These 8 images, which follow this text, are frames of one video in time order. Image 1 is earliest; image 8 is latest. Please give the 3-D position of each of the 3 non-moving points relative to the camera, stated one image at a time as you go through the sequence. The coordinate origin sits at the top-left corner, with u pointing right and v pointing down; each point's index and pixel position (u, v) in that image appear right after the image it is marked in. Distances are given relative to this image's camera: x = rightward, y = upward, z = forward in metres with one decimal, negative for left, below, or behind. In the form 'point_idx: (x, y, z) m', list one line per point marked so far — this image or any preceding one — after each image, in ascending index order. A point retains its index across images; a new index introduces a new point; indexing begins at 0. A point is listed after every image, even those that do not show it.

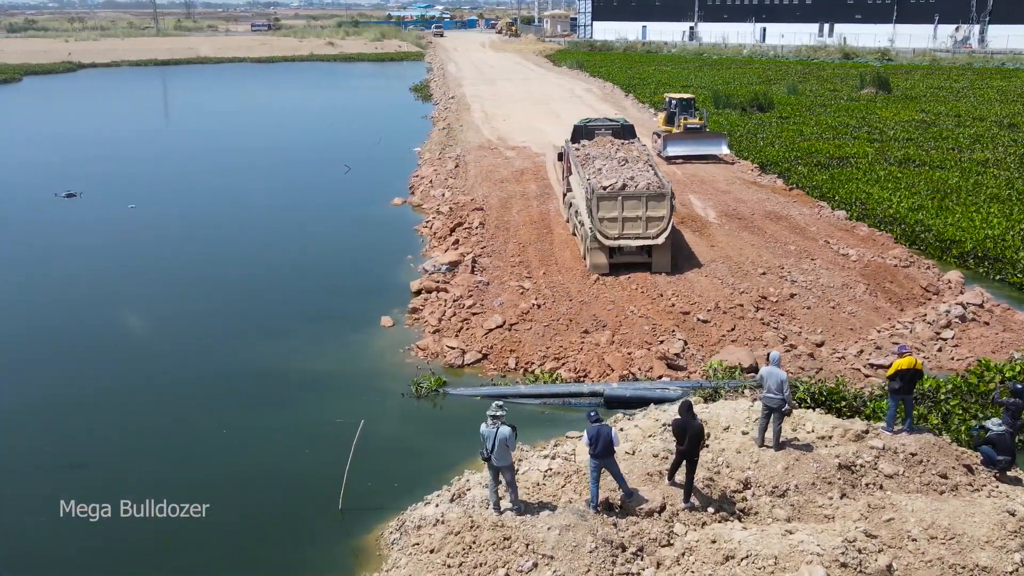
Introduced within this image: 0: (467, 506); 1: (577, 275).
0: (-0.4, -2.0, +8.2) m
1: (+1.1, +0.2, +15.1) m
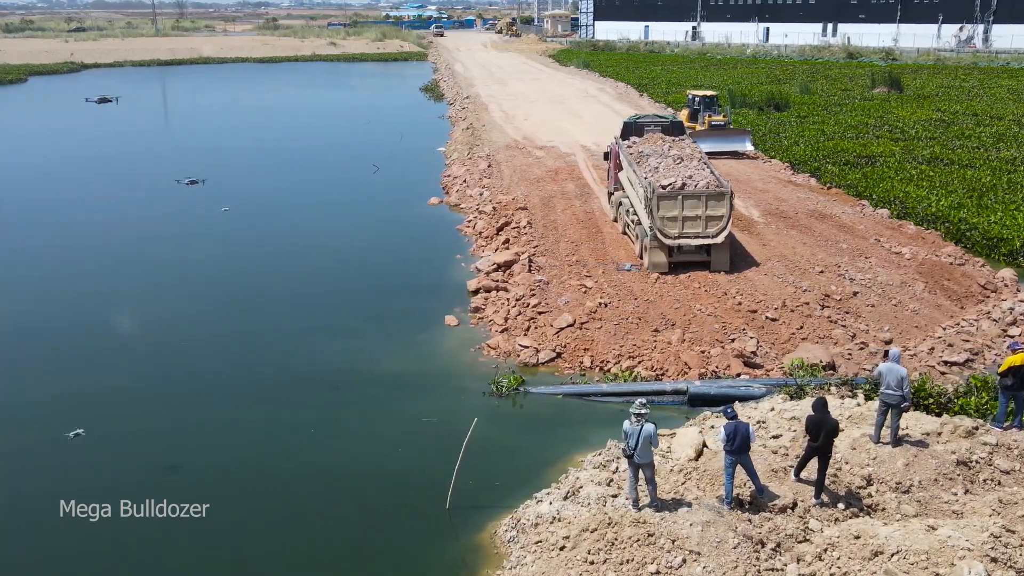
0: (+0.7, -2.0, +8.3) m
1: (+2.1, +0.2, +15.1) m
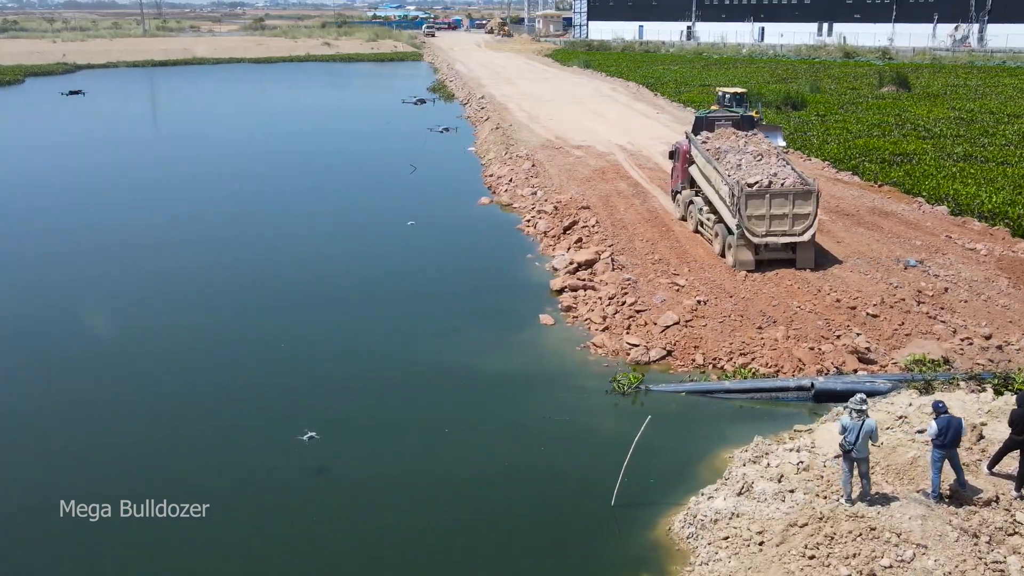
0: (+2.3, -2.0, +8.3) m
1: (+3.5, +0.3, +15.2) m
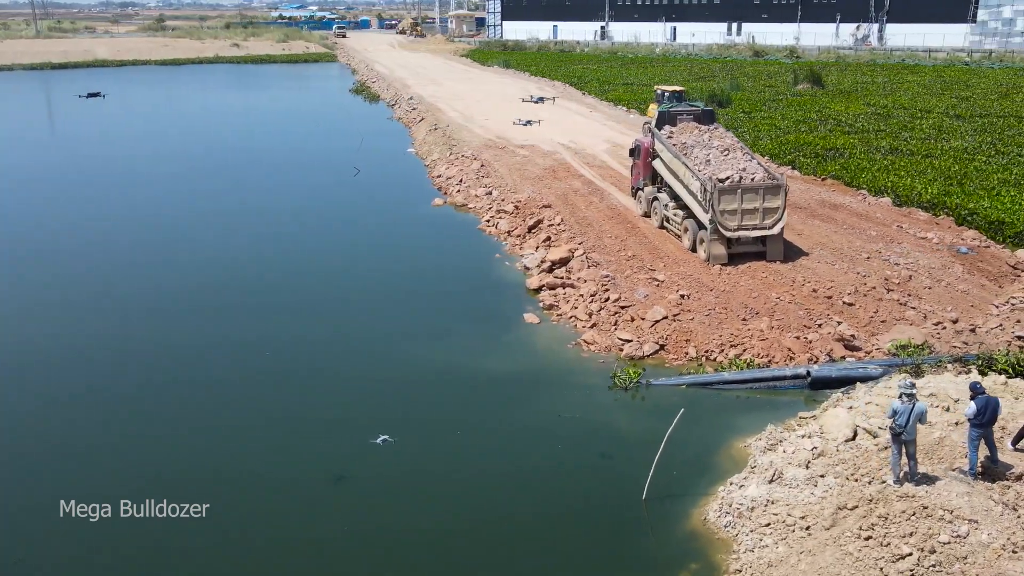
0: (+2.6, -1.9, +8.5) m
1: (+3.1, +0.4, +15.5) m
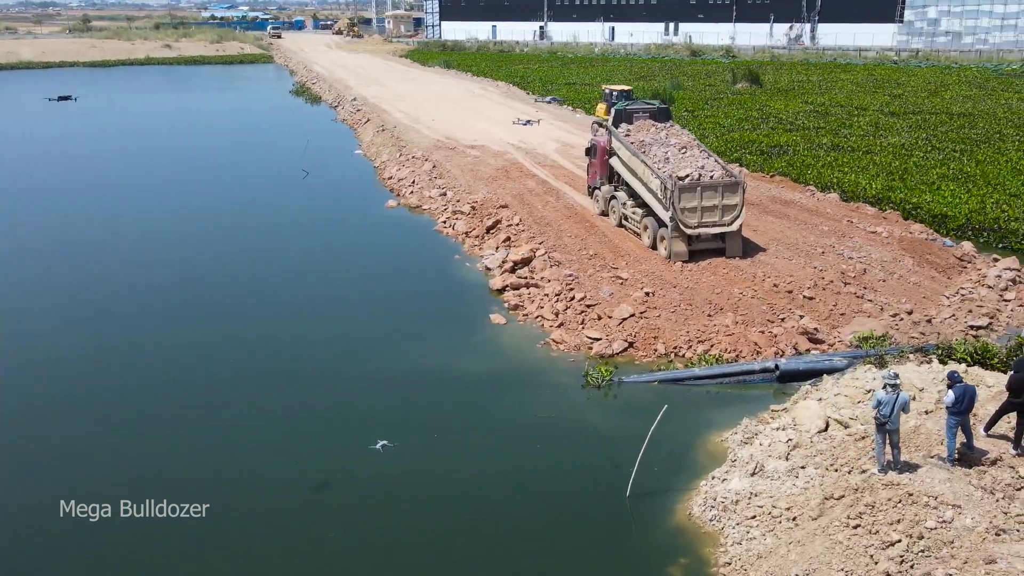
0: (+2.5, -1.8, +8.7) m
1: (+2.5, +0.4, +15.7) m
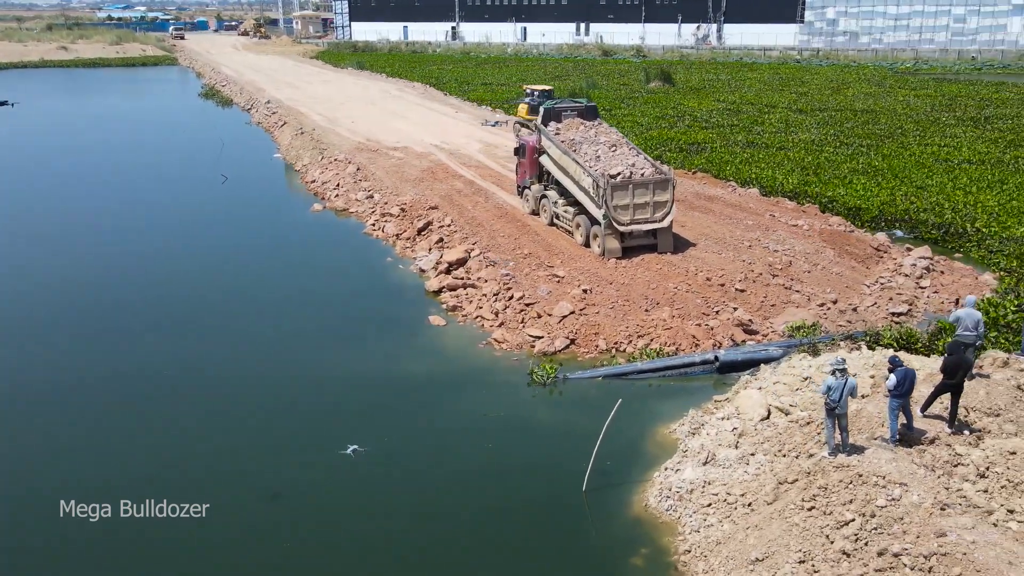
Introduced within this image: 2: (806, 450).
0: (+2.1, -1.8, +8.9) m
1: (+1.4, +0.5, +15.9) m
2: (+2.8, -1.5, +8.6) m
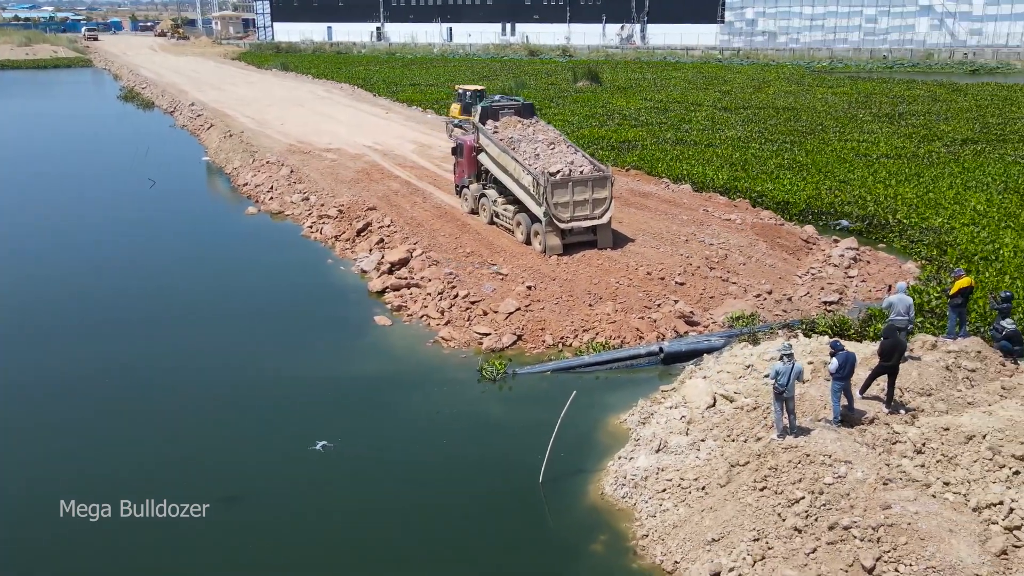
0: (+1.7, -1.7, +9.2) m
1: (+0.4, +0.5, +16.1) m
2: (+2.4, -1.4, +8.9) m
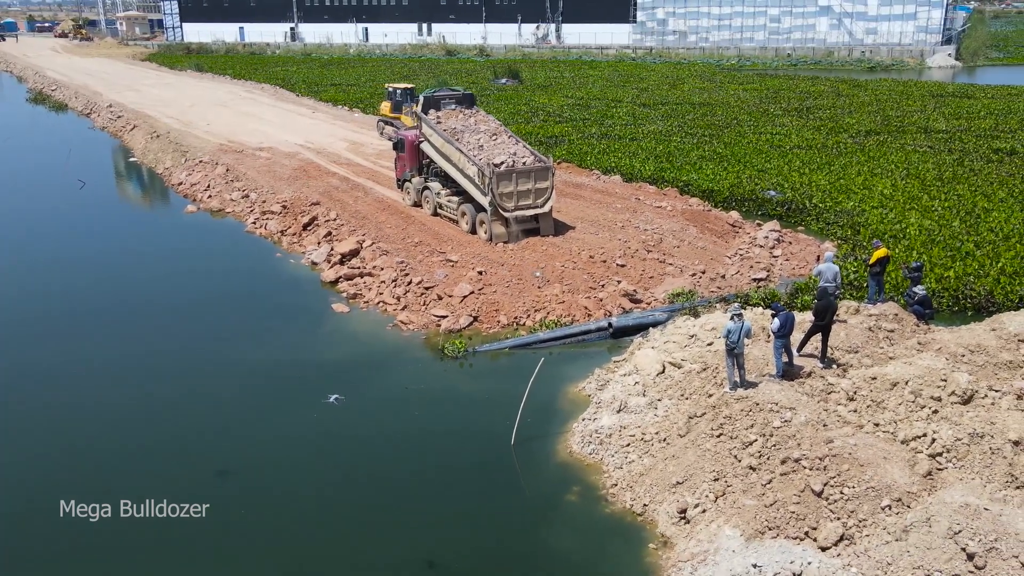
0: (+1.4, -1.4, +10.1) m
1: (-0.6, +0.8, +16.8) m
2: (+2.1, -1.1, +9.8) m
